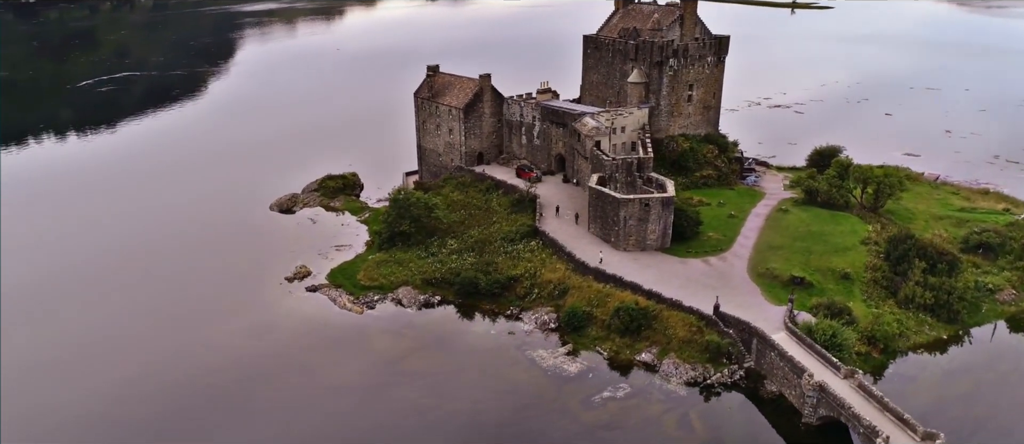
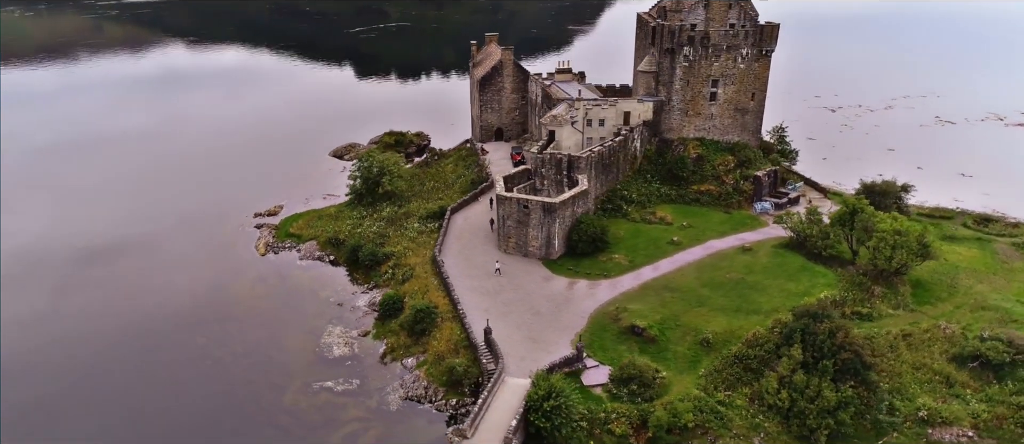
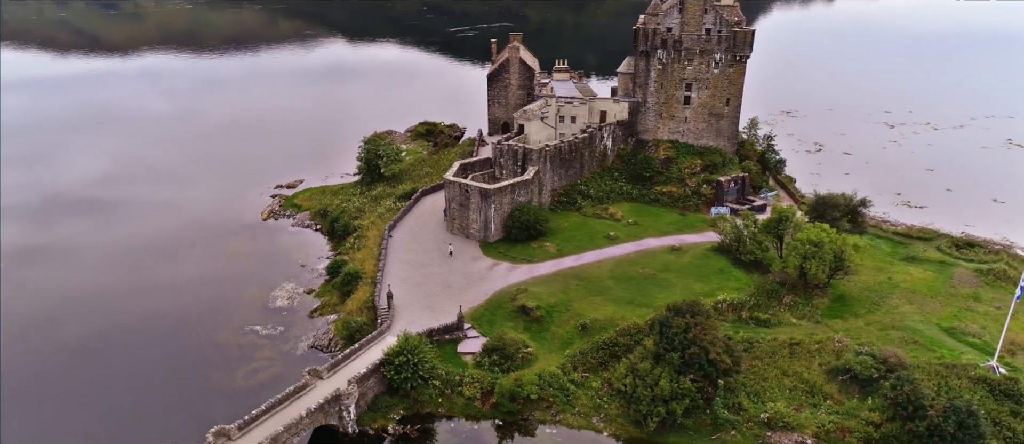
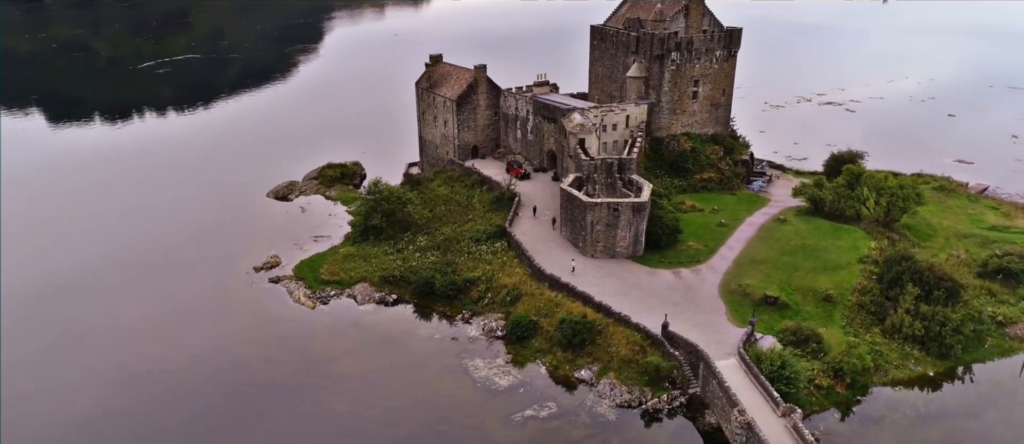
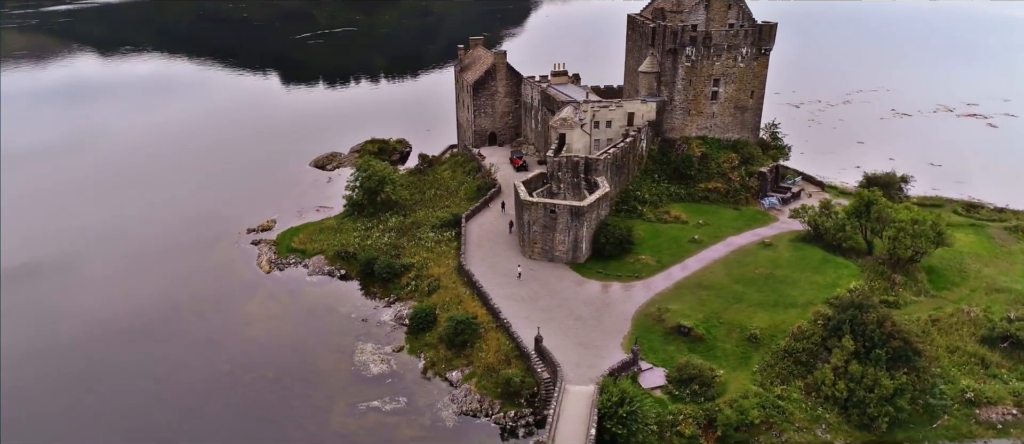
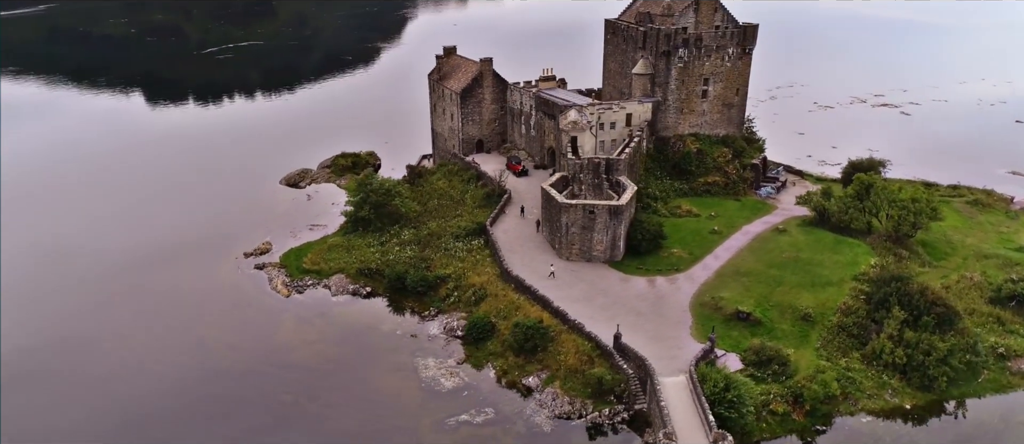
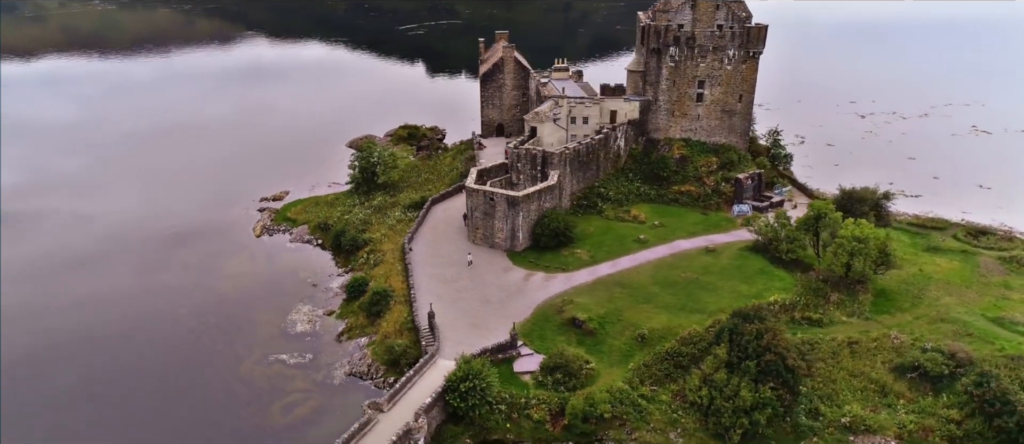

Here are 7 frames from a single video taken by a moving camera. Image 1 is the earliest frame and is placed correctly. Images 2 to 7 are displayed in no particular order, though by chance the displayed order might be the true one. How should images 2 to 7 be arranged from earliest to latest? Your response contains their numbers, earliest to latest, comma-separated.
4, 6, 5, 2, 7, 3
